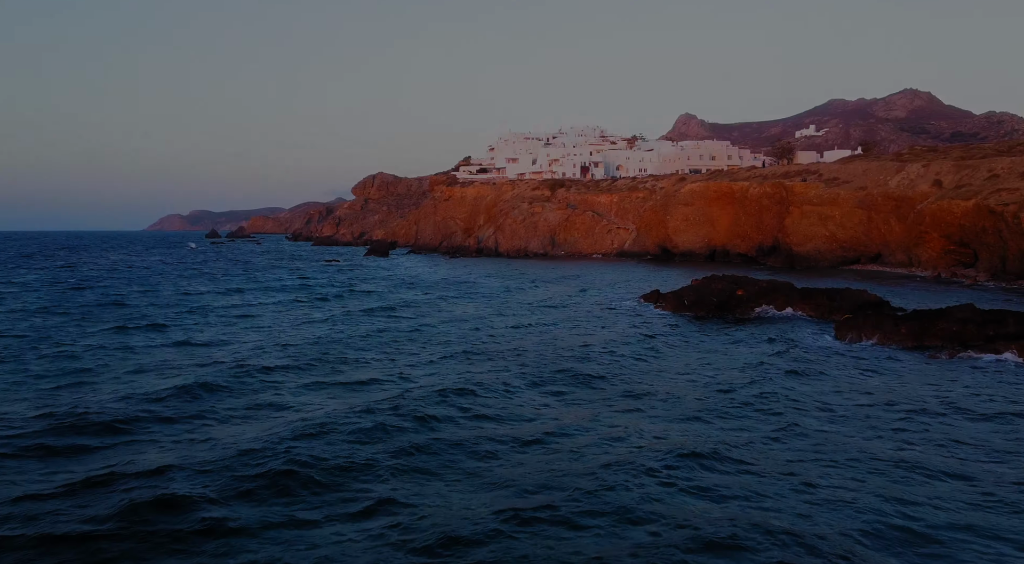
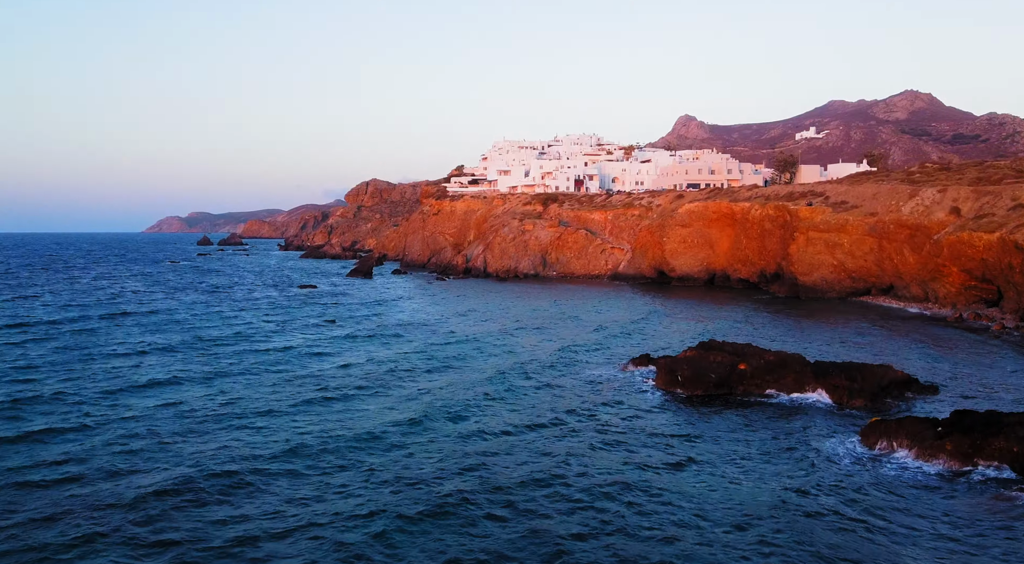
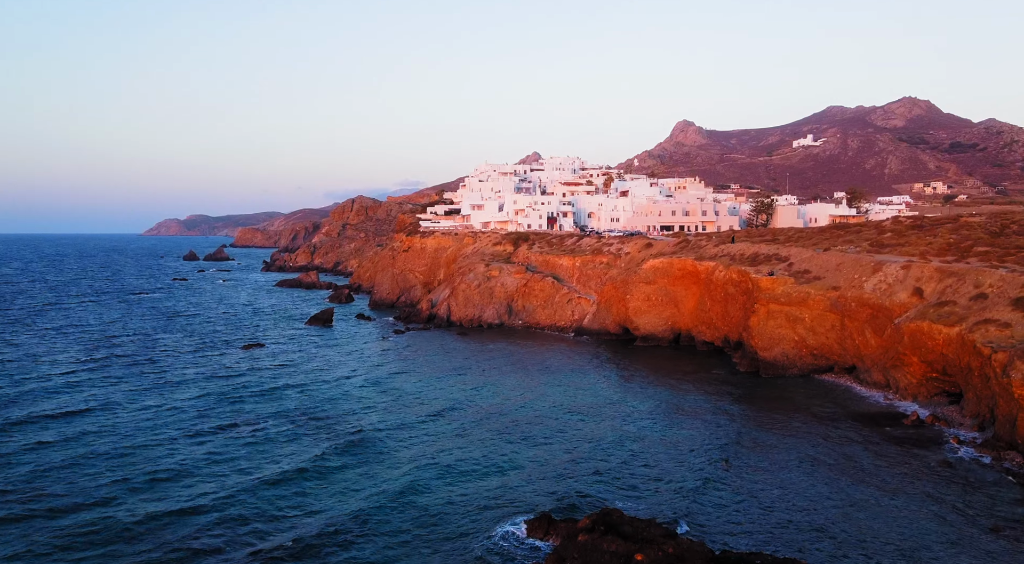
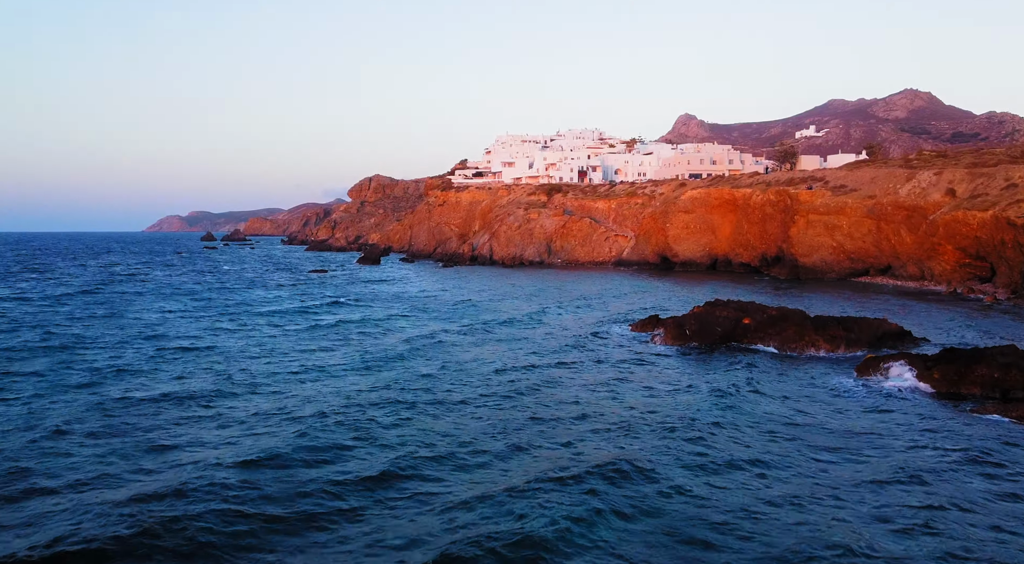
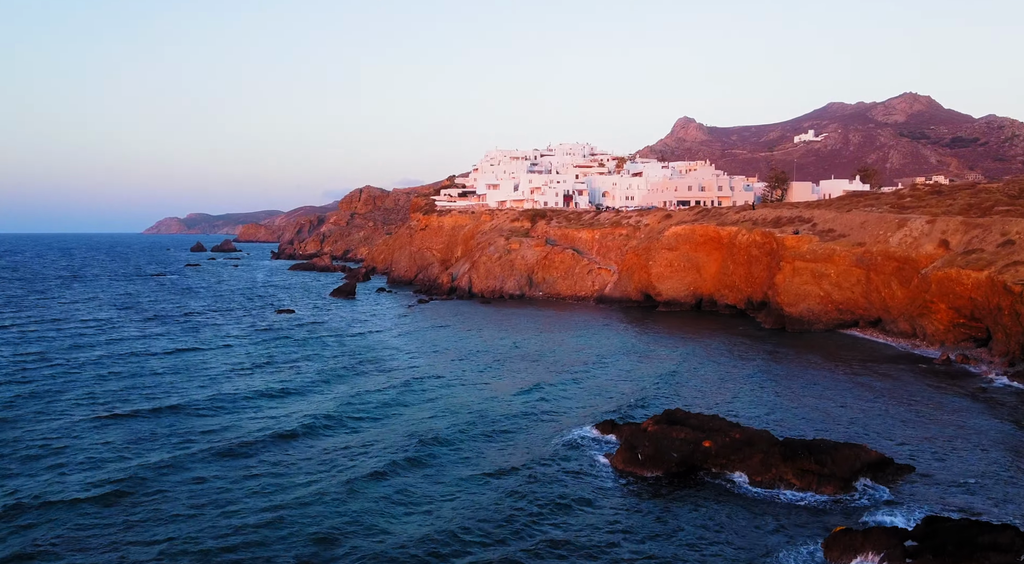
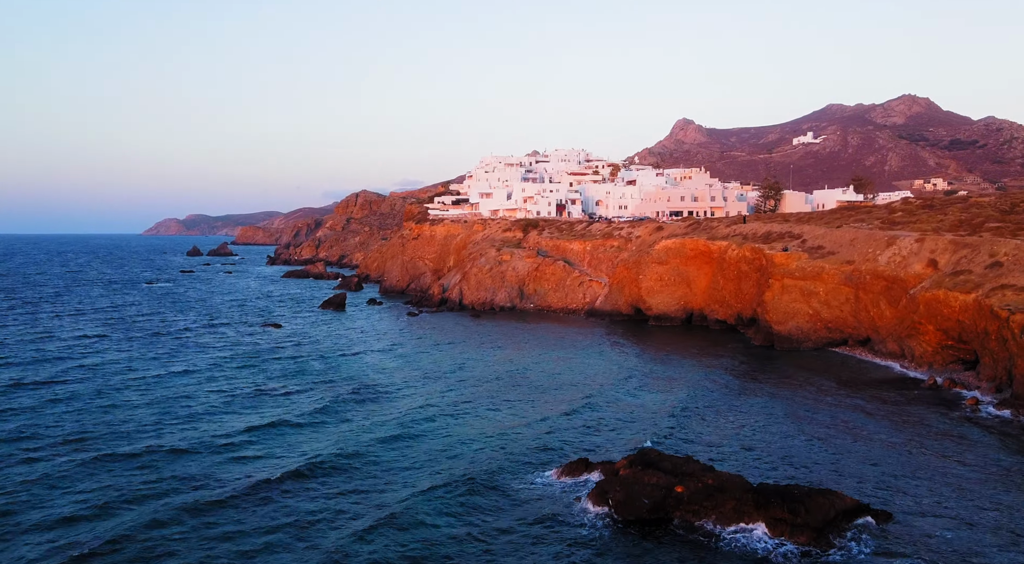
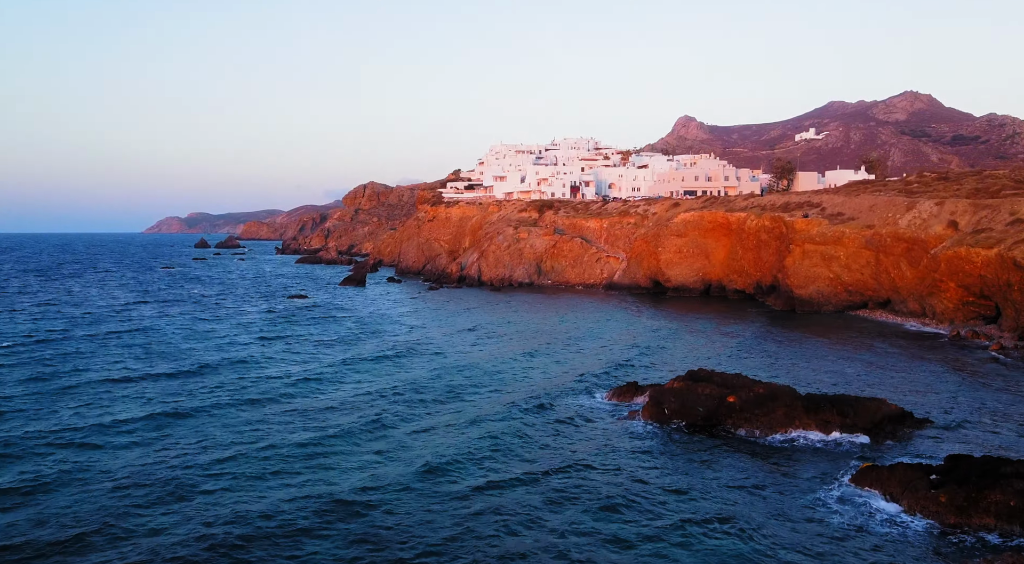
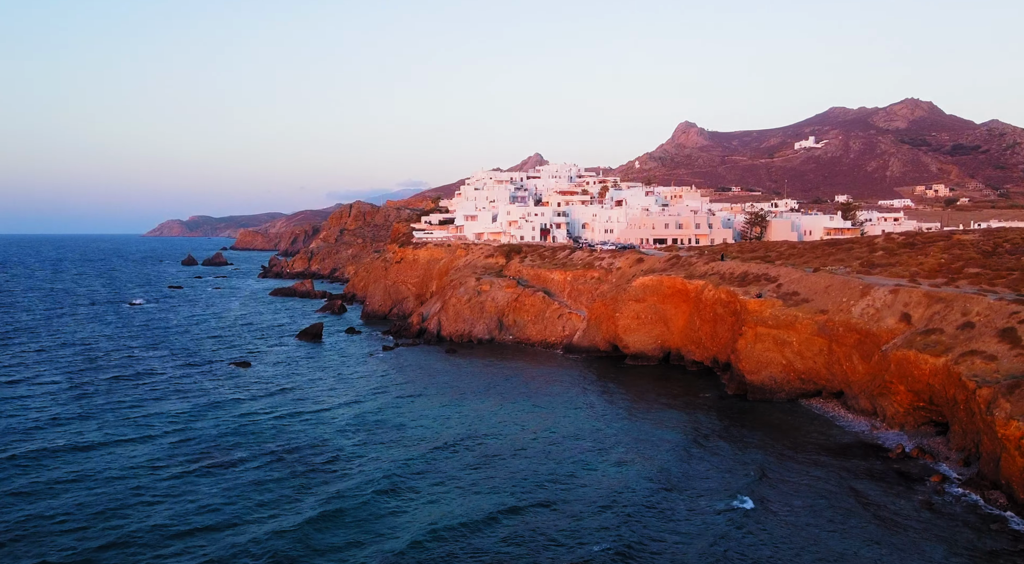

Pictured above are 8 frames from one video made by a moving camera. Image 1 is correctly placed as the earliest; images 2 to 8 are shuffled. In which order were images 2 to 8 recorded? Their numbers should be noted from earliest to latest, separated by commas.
4, 2, 7, 5, 6, 3, 8
